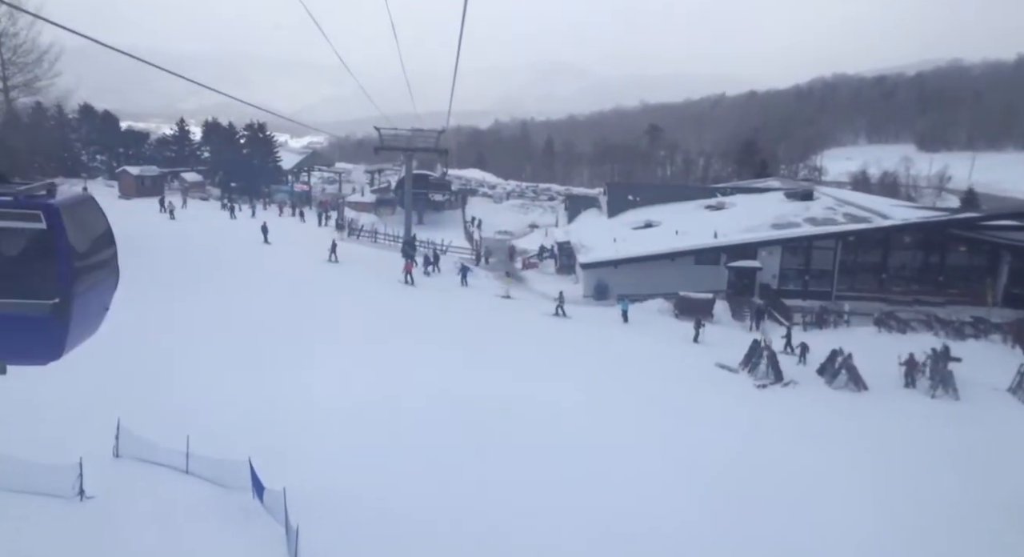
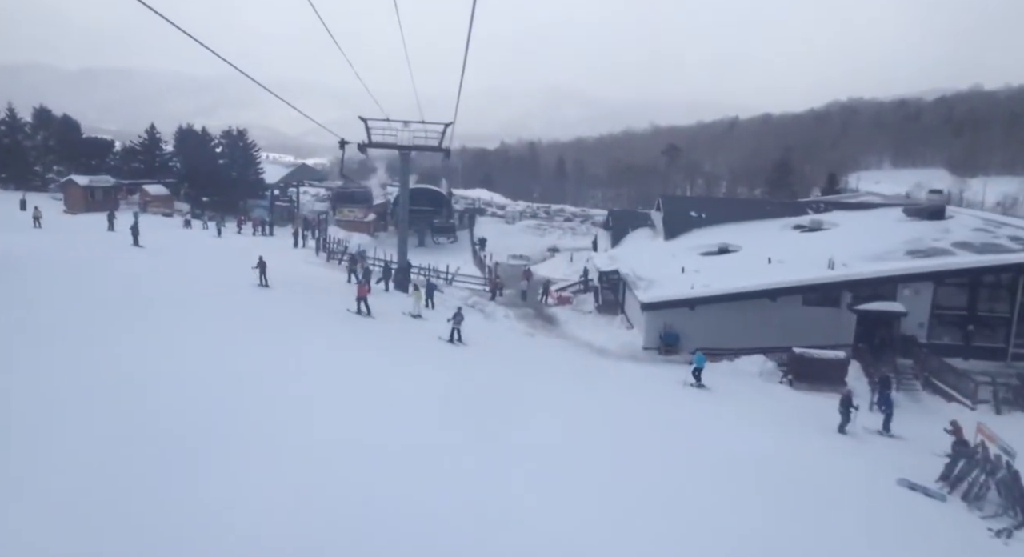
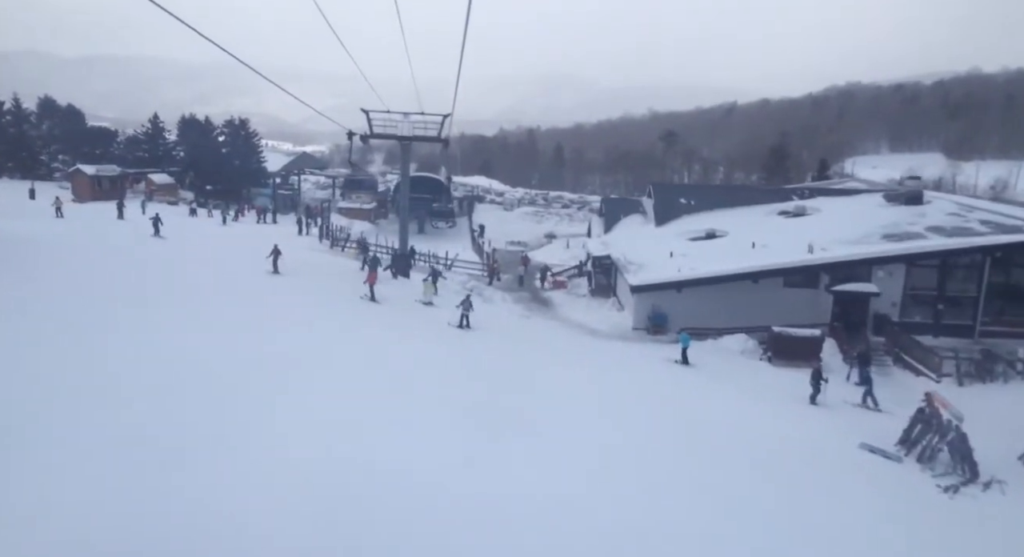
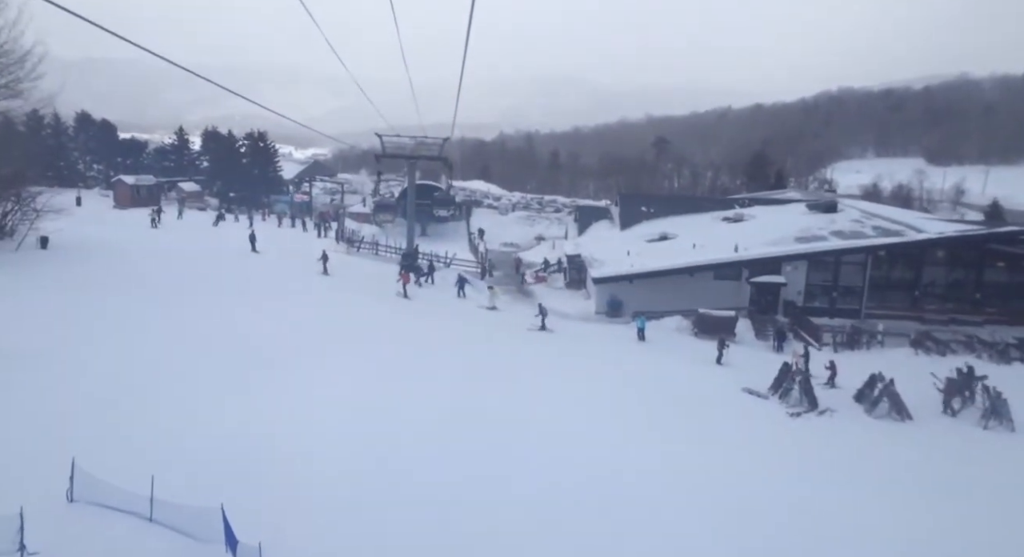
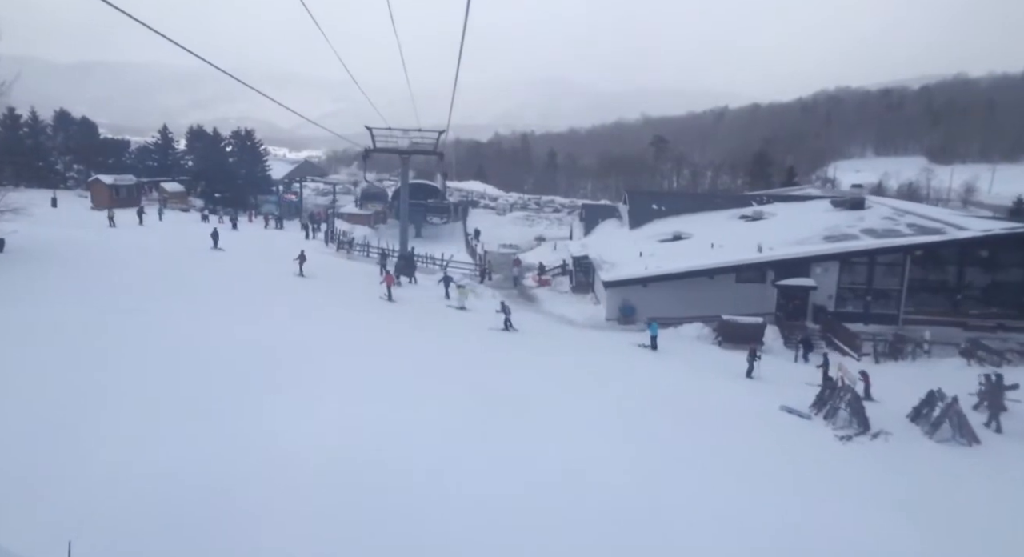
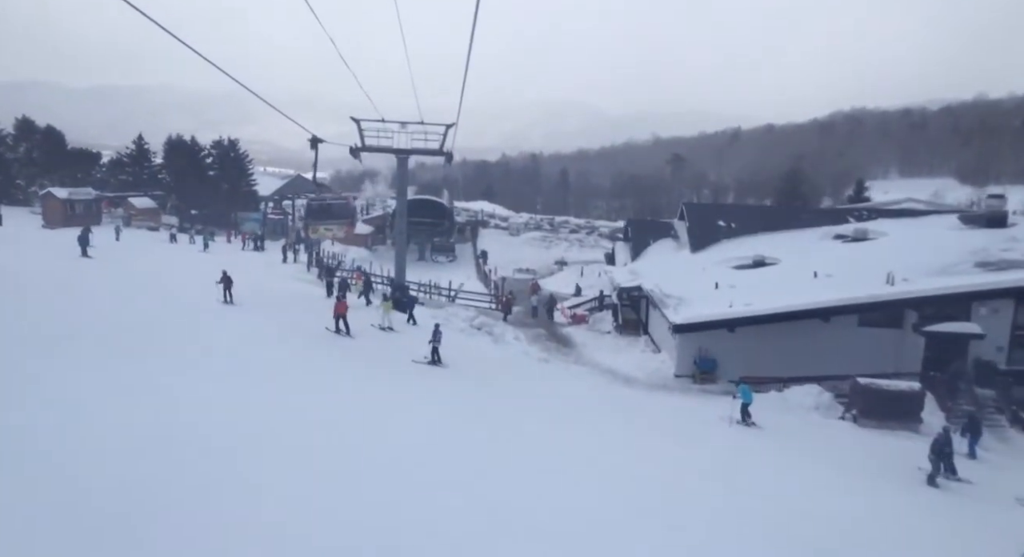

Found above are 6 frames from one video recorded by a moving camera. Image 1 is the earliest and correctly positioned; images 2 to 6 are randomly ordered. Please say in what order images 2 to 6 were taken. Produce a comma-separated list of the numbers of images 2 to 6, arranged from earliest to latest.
4, 5, 3, 2, 6
